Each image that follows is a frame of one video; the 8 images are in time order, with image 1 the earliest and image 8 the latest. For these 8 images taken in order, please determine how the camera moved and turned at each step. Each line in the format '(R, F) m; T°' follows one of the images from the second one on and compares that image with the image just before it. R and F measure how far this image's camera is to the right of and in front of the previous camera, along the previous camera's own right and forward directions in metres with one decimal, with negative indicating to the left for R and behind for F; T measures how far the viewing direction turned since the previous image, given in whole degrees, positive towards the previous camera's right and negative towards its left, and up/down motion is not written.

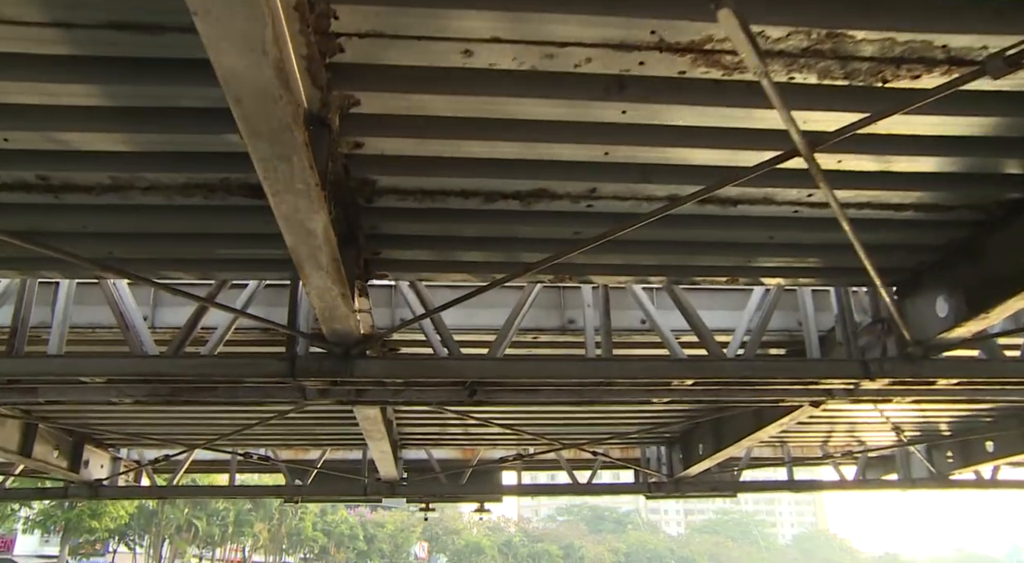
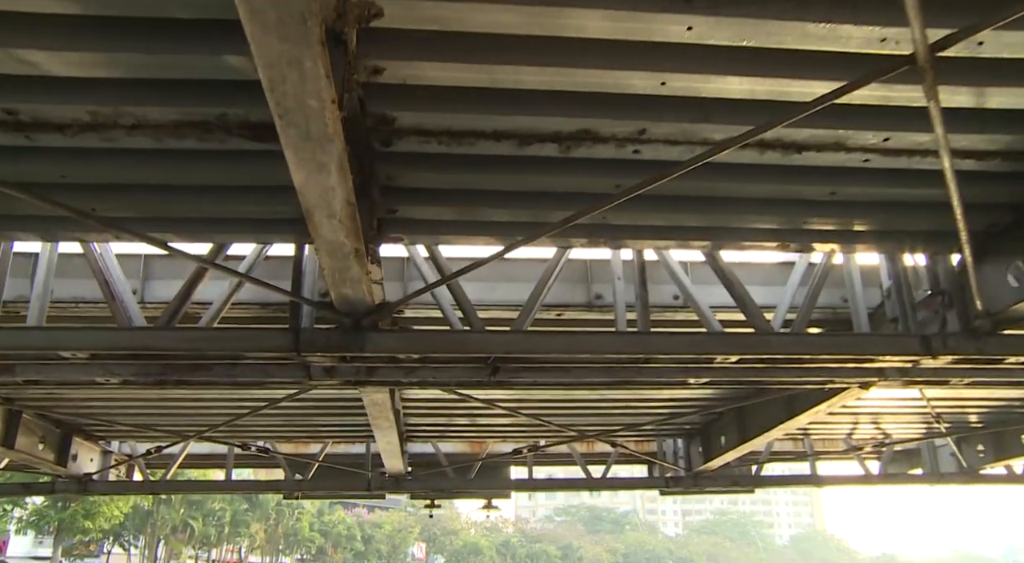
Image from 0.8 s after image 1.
(-0.2, +0.6) m; 0°
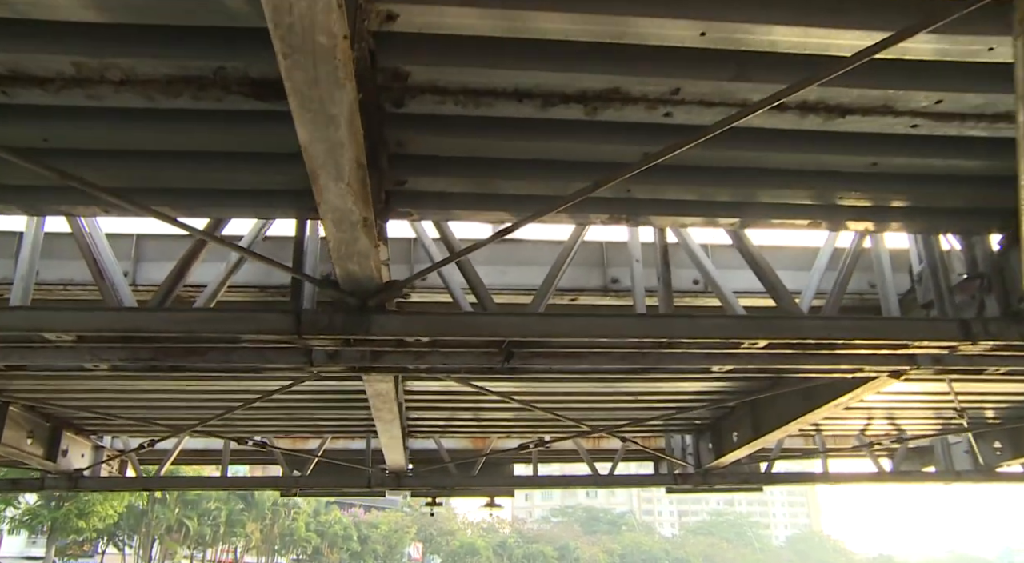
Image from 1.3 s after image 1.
(-0.1, +0.4) m; 0°
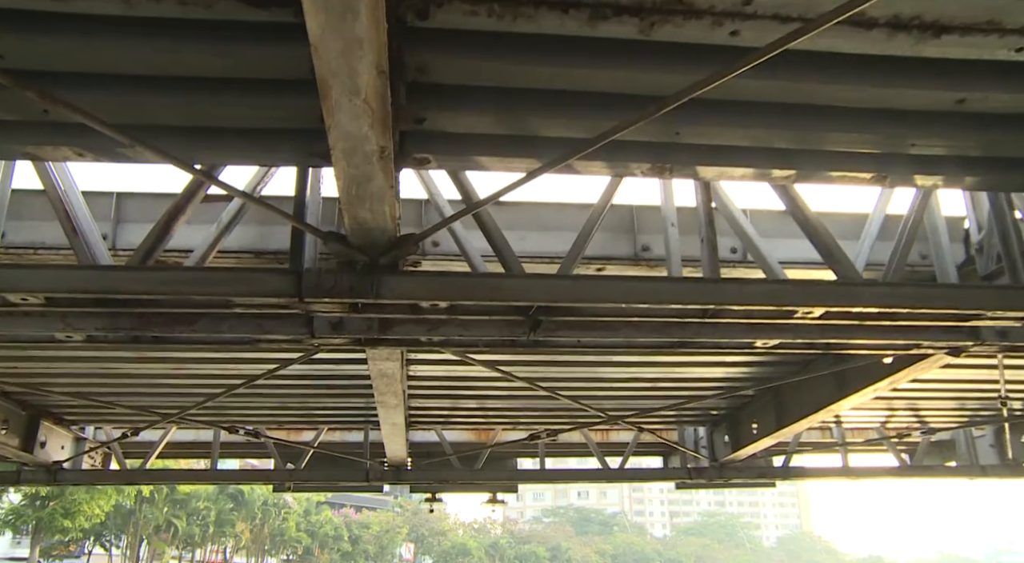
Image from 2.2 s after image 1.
(-0.2, +0.6) m; +1°
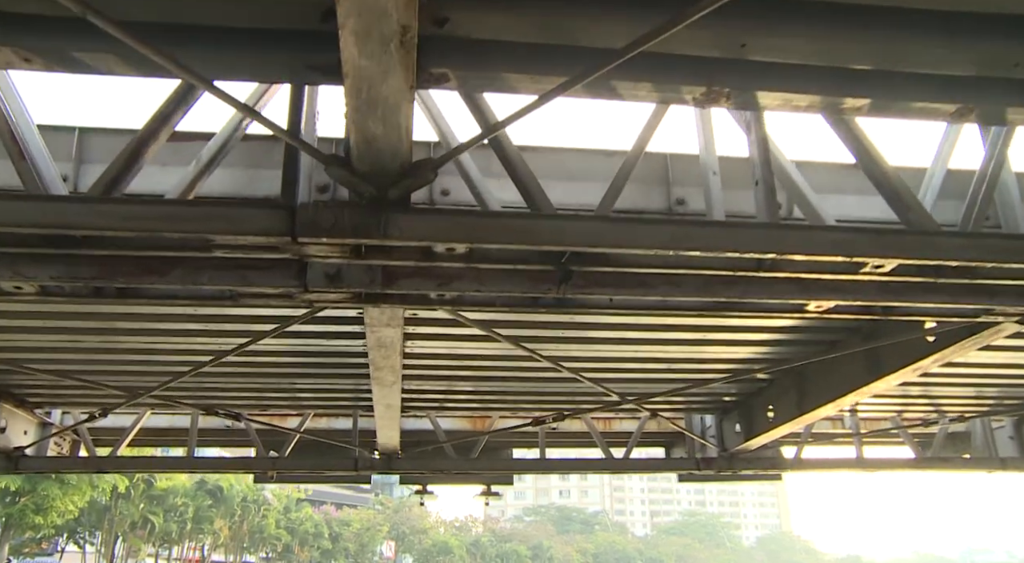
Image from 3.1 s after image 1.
(-0.2, +0.7) m; +1°
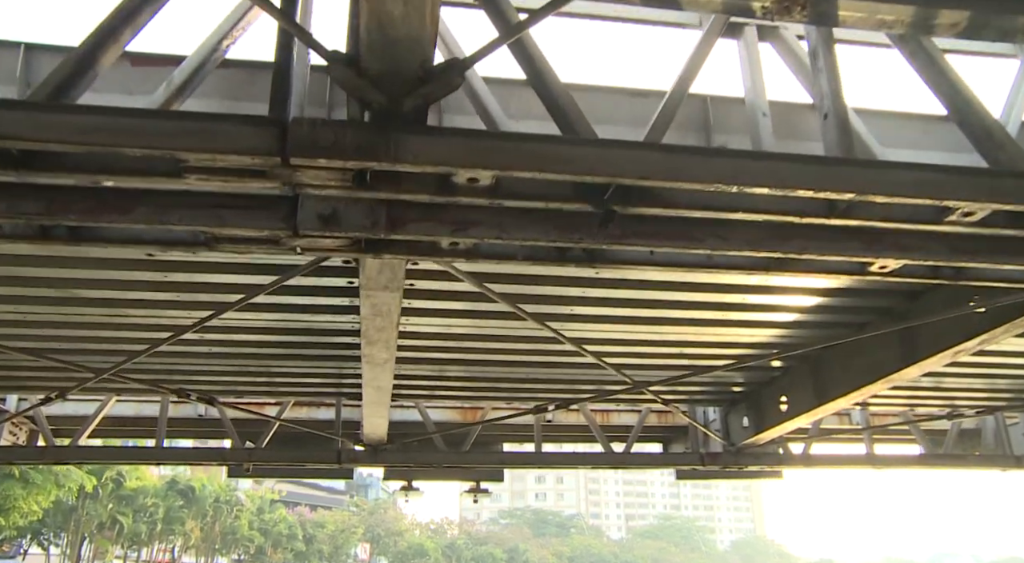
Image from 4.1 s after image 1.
(-0.2, +0.7) m; +2°
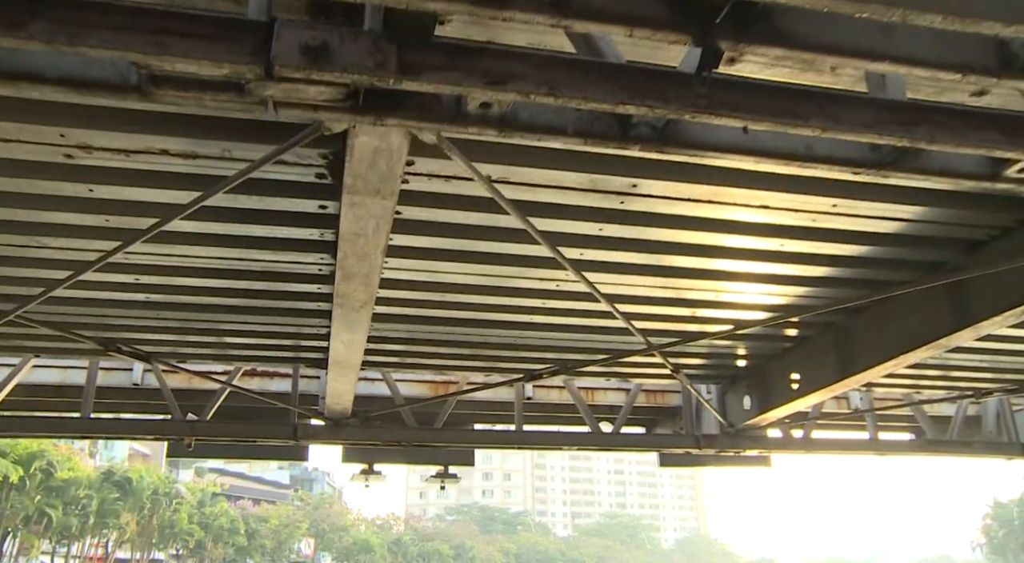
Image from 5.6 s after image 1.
(-0.4, +1.1) m; +3°
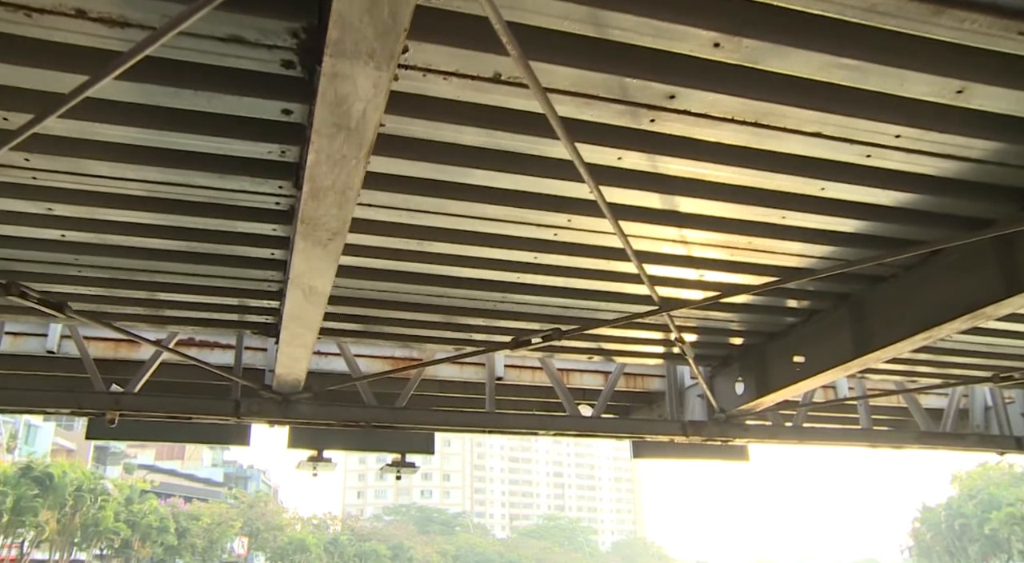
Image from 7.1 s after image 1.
(-0.3, +1.0) m; +4°
